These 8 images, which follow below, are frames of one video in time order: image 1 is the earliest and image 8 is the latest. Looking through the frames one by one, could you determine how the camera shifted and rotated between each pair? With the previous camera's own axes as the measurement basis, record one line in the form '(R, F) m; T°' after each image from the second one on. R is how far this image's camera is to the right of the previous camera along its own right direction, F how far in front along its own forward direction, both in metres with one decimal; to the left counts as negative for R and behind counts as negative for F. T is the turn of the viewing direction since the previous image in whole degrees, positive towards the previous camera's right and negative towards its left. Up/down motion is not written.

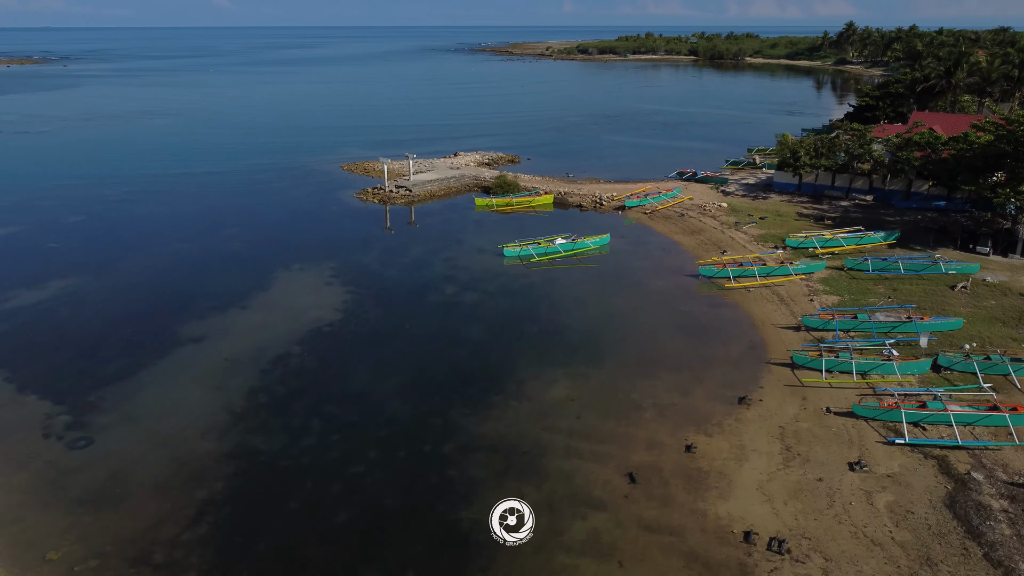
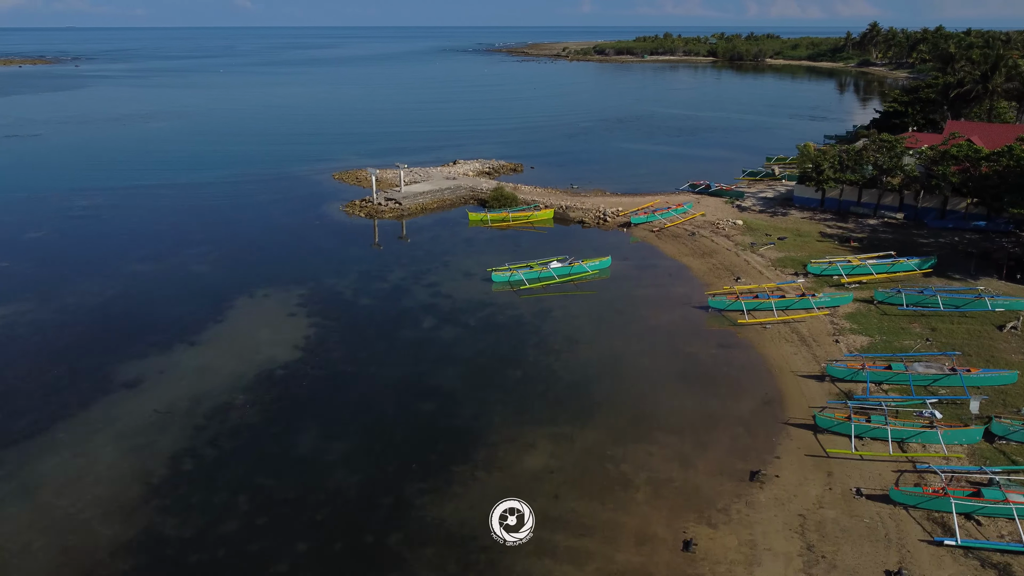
(+1.2, +3.8) m; -1°
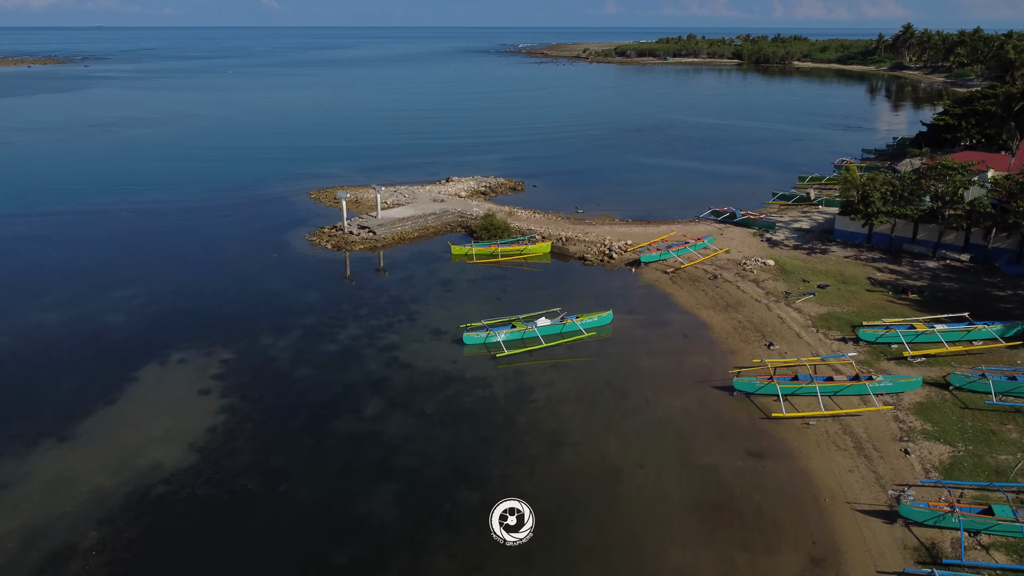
(+1.5, +6.6) m; -1°
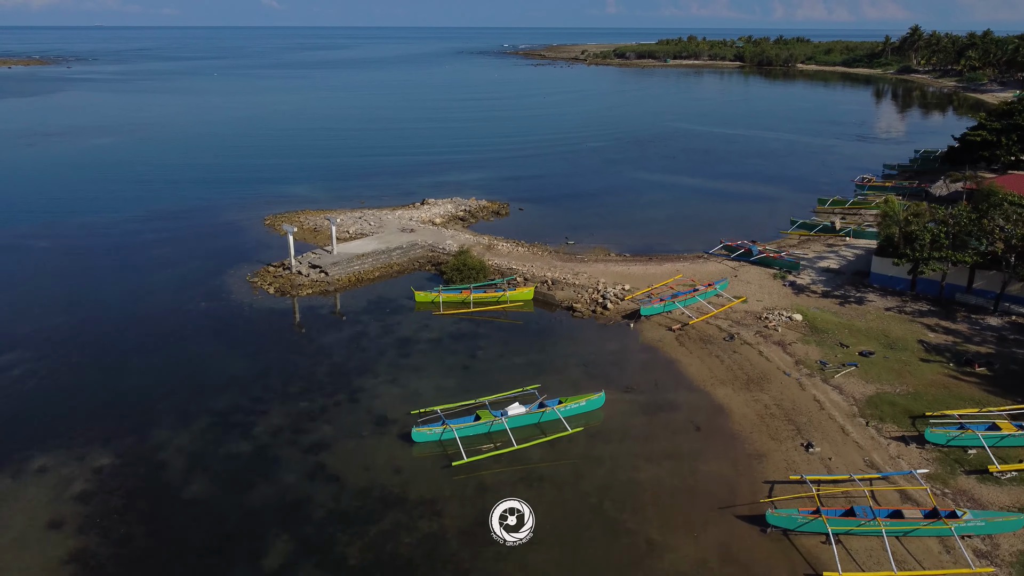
(+0.9, +6.2) m; 0°
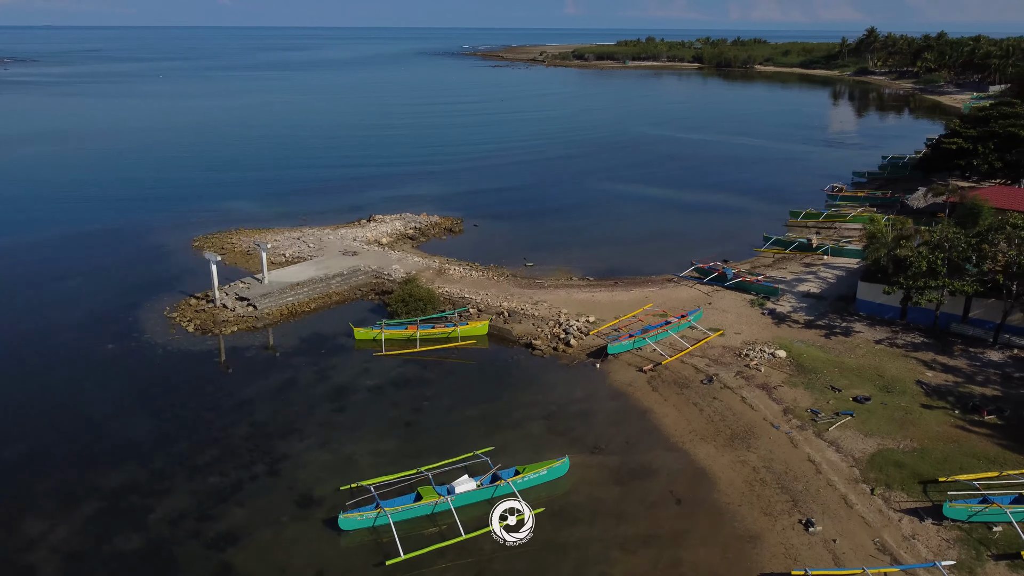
(+0.4, +3.5) m; +3°
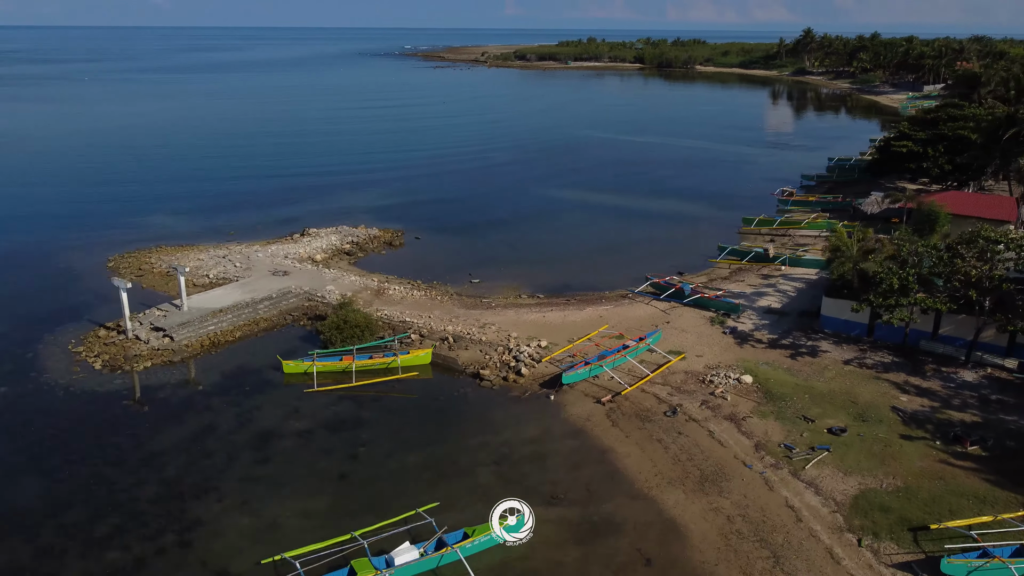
(+0.1, +2.4) m; +4°
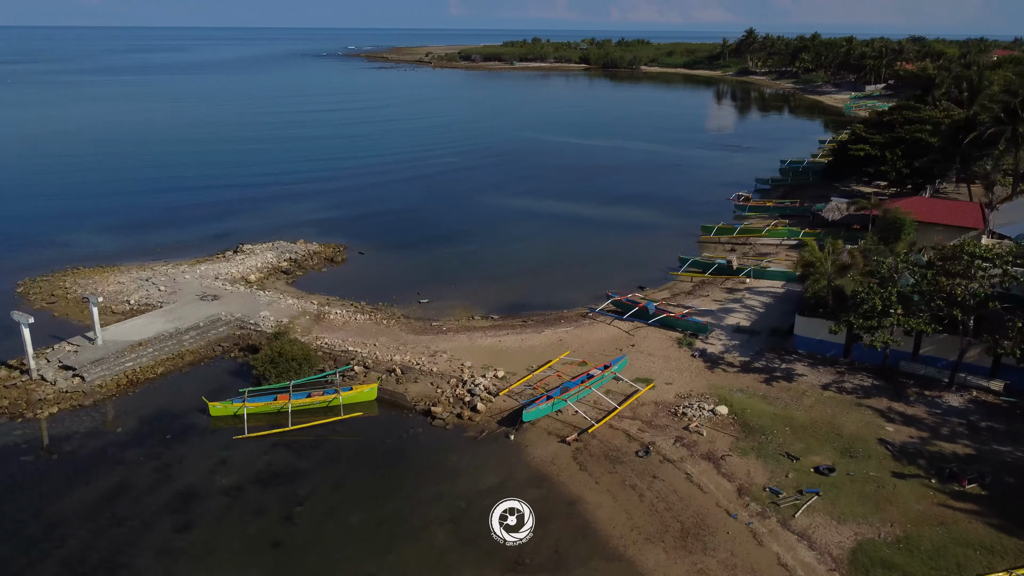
(-0.1, +2.4) m; +4°
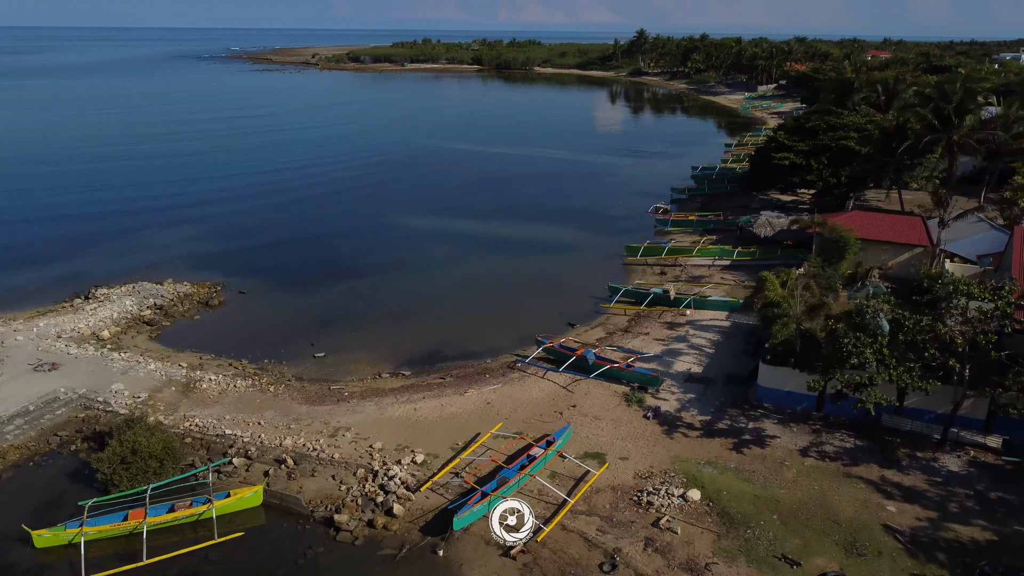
(-0.4, +4.8) m; +7°
